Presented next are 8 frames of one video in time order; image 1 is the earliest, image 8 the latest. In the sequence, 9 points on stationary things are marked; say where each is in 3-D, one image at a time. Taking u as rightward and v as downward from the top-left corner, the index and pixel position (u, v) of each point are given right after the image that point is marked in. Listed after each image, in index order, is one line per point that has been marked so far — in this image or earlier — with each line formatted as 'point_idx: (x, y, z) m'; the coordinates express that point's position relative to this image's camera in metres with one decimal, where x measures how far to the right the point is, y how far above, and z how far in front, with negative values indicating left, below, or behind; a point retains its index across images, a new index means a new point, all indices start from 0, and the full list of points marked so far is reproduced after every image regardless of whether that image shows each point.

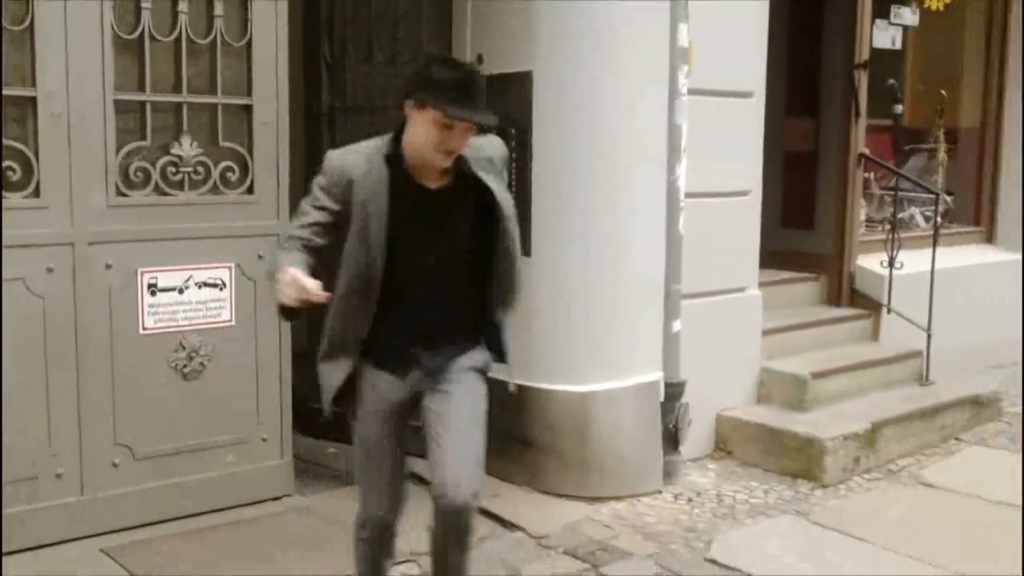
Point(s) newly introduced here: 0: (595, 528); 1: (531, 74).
0: (+0.3, -0.8, +4.5) m
1: (+0.1, +0.8, +4.8) m
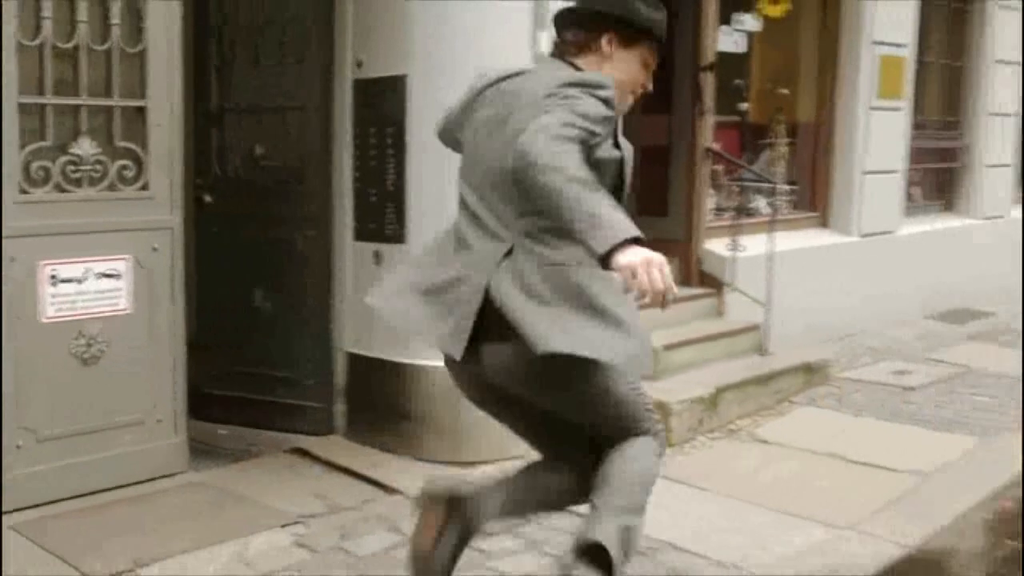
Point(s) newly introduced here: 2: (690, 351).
0: (-0.2, -0.7, +4.9) m
1: (-0.4, +0.9, +5.1) m
2: (+0.9, -0.3, +6.3) m
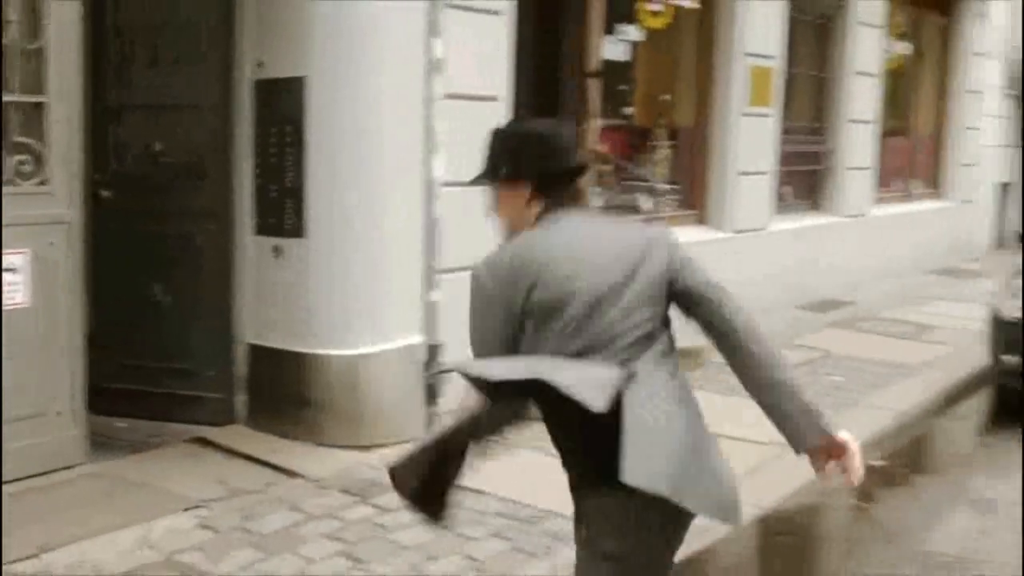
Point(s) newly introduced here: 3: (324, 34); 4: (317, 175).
0: (-0.6, -0.7, +5.1) m
1: (-0.8, +0.9, +5.3) m
2: (+0.4, -0.3, +6.6) m
3: (-0.8, +1.1, +5.3) m
4: (-0.8, +0.5, +5.4) m
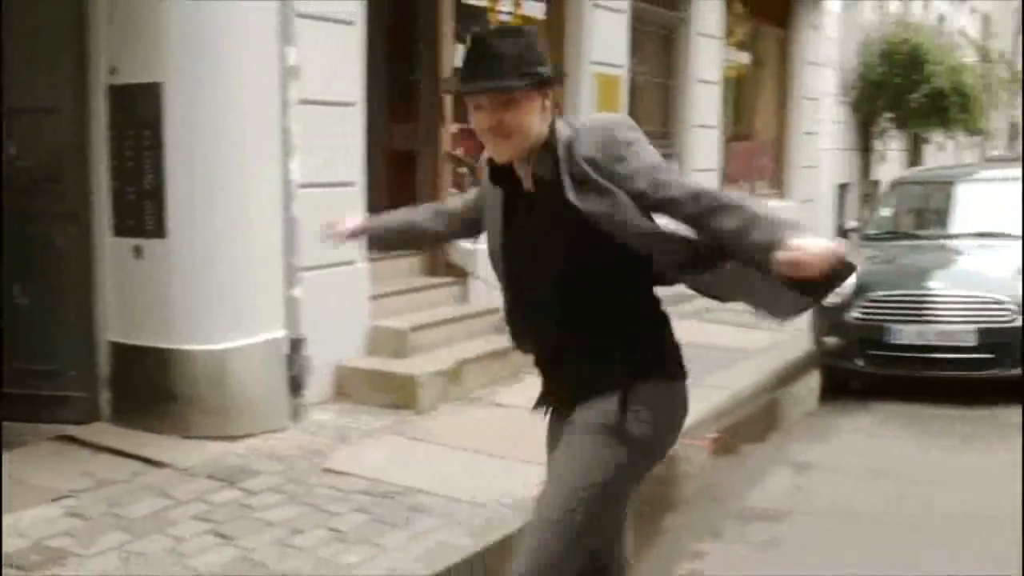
0: (-1.1, -0.7, +5.3) m
1: (-1.5, +0.9, +5.5) m
2: (-0.4, -0.2, +6.9) m
3: (-1.4, +1.1, +5.5) m
4: (-1.4, +0.5, +5.6) m
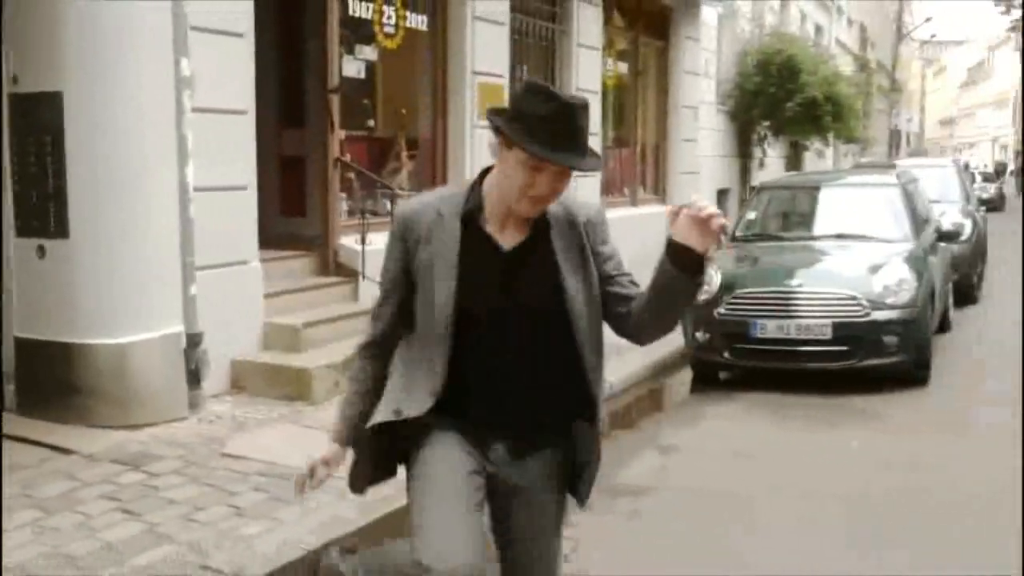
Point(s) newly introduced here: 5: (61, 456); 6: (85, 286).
0: (-1.6, -0.7, +5.7) m
1: (-2.0, +0.9, +5.9) m
2: (-1.0, -0.2, +7.3) m
3: (-1.9, +1.1, +5.8) m
4: (-1.9, +0.5, +5.9) m
5: (-1.9, -0.7, +5.5) m
6: (-1.9, 0.0, +5.9) m
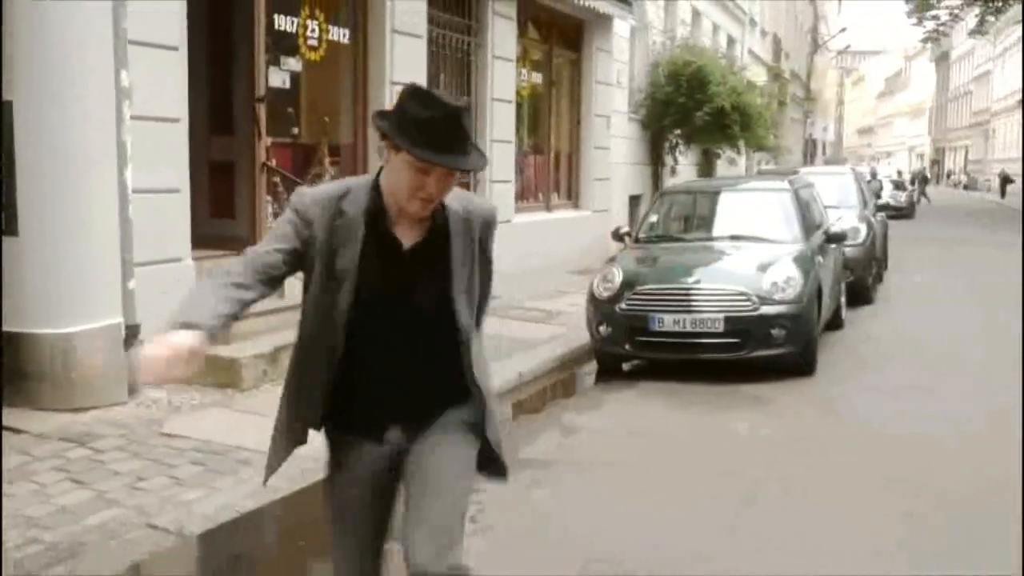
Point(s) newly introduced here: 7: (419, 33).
0: (-2.0, -0.6, +6.2) m
1: (-2.4, +1.0, +6.4) m
2: (-1.5, -0.2, +7.9) m
3: (-2.3, +1.1, +6.3) m
4: (-2.4, +0.5, +6.4) m
5: (-2.3, -0.7, +6.0) m
6: (-2.4, 0.0, +6.4) m
7: (-0.7, +2.0, +10.4) m
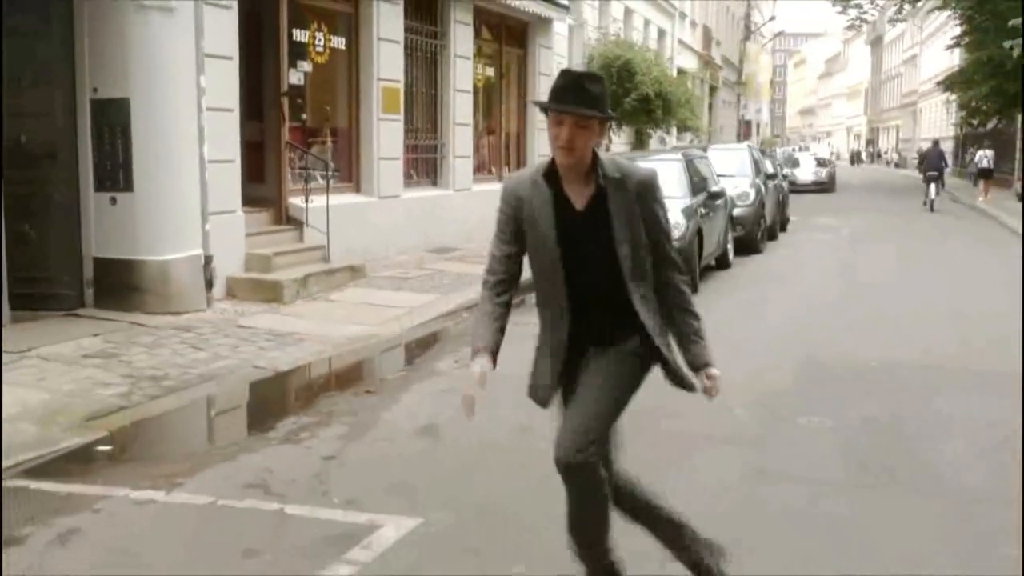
0: (-2.3, -0.2, +9.0) m
1: (-2.7, +1.4, +9.1) m
2: (-1.8, +0.2, +10.7) m
3: (-2.6, +1.5, +9.1) m
4: (-2.6, +1.0, +9.2) m
5: (-2.5, -0.2, +8.8) m
6: (-2.6, +0.5, +9.2) m
7: (-1.2, +2.5, +13.2) m
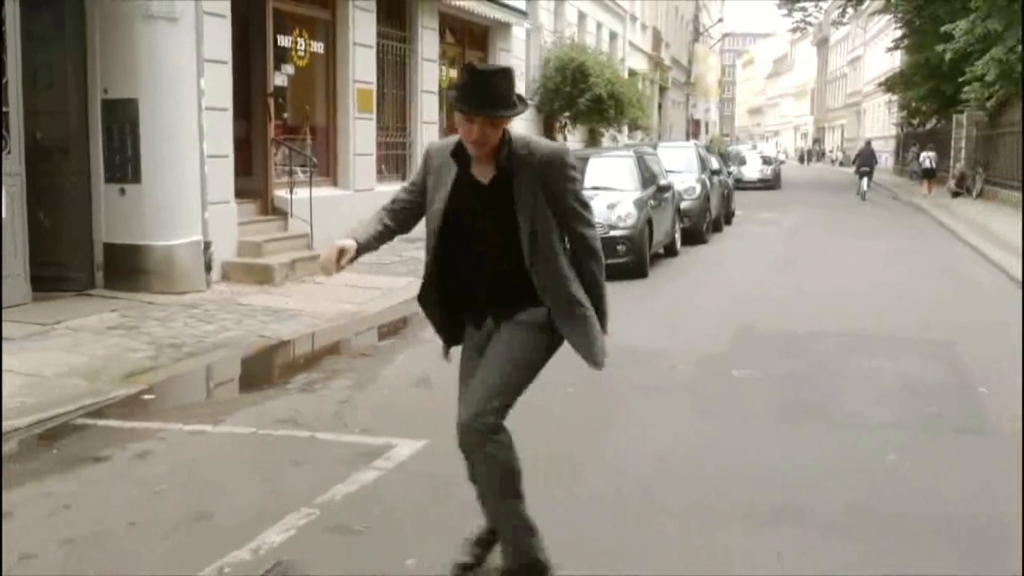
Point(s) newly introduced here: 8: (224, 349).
0: (-2.5, -0.1, +10.0) m
1: (-2.9, +1.5, +10.1) m
2: (-2.1, +0.4, +11.7) m
3: (-2.8, +1.7, +10.1) m
4: (-2.9, +1.1, +10.2) m
5: (-2.7, -0.1, +9.8) m
6: (-2.8, +0.6, +10.2) m
7: (-1.5, +2.7, +14.3) m
8: (-1.8, -0.4, +8.2) m
